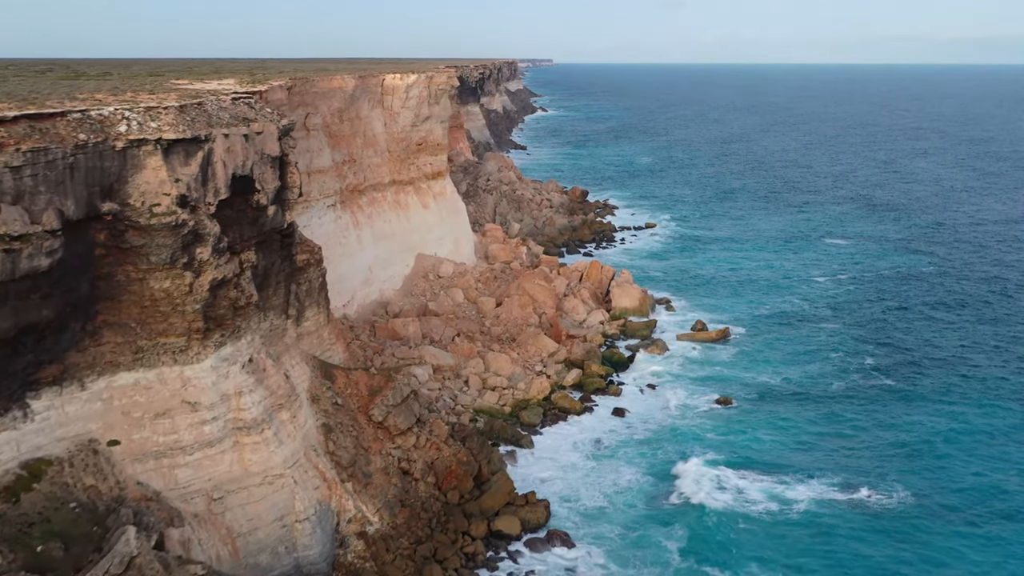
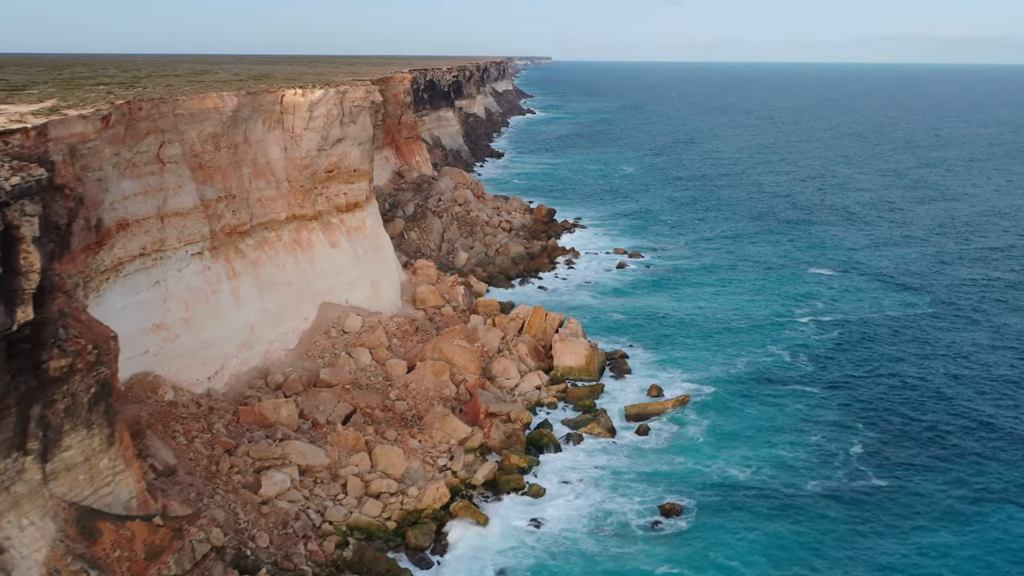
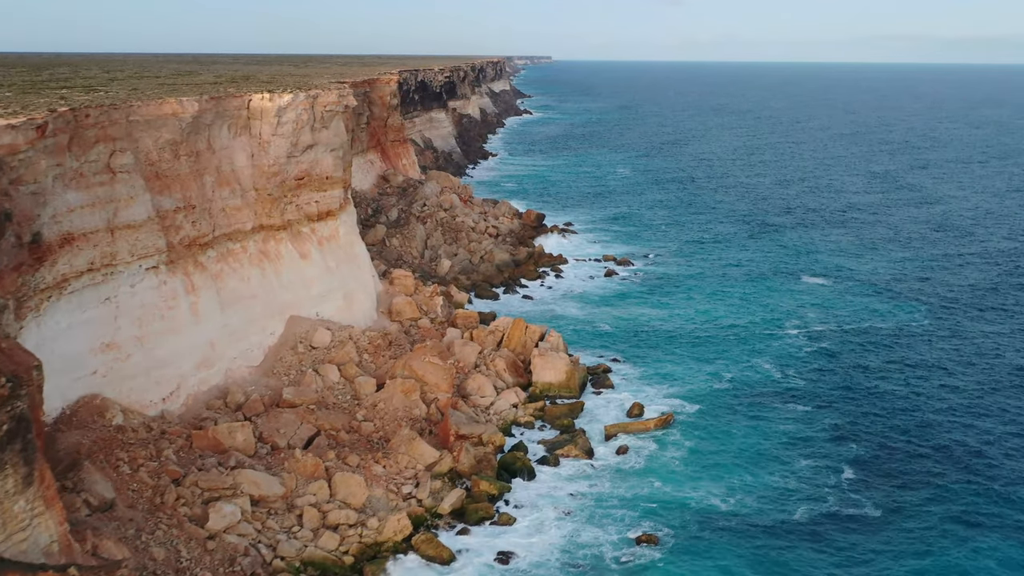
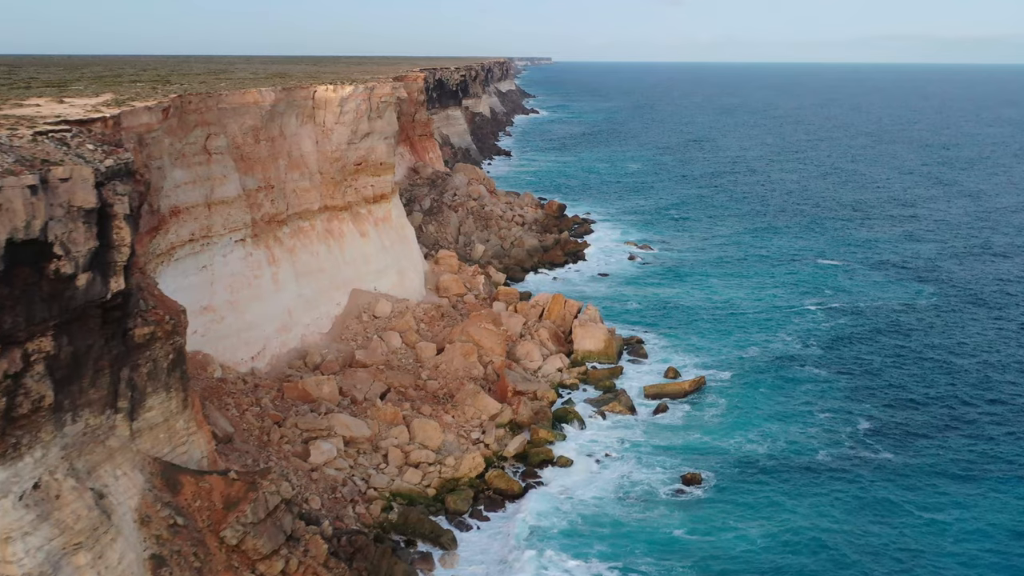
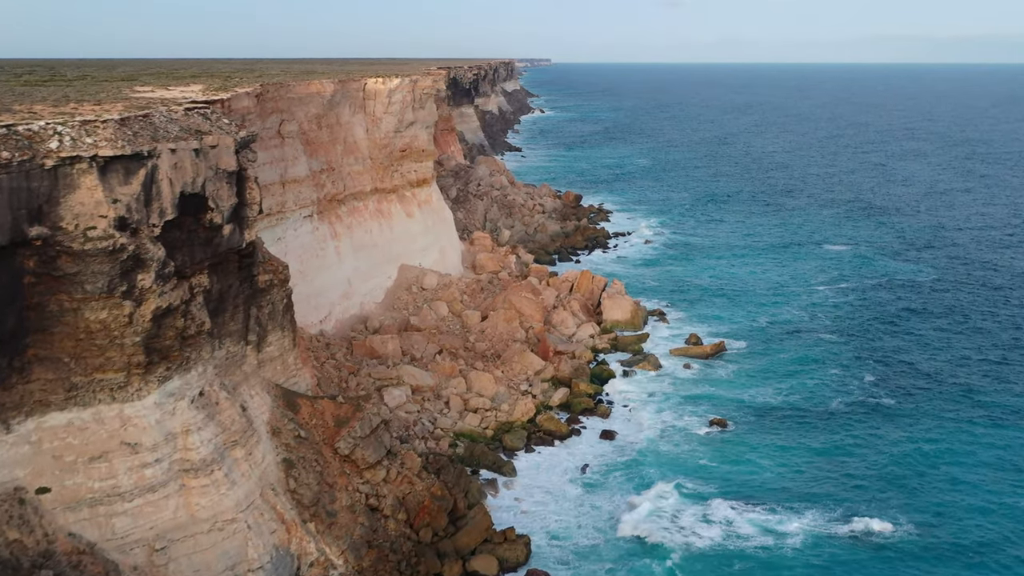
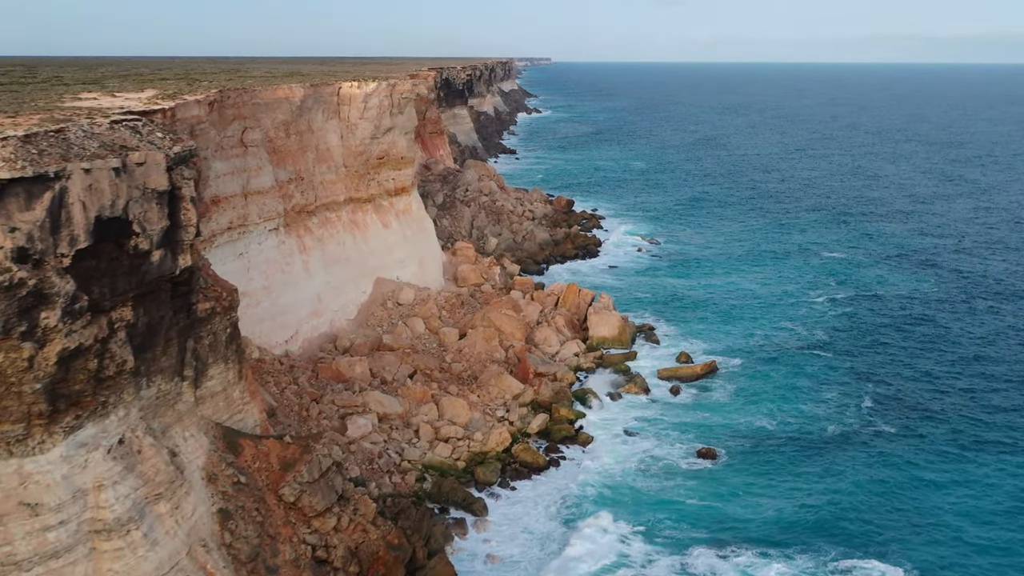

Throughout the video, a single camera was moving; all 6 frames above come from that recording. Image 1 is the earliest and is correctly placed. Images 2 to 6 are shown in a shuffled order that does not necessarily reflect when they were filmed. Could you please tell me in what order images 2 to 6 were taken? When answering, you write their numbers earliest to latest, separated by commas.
5, 6, 4, 2, 3
